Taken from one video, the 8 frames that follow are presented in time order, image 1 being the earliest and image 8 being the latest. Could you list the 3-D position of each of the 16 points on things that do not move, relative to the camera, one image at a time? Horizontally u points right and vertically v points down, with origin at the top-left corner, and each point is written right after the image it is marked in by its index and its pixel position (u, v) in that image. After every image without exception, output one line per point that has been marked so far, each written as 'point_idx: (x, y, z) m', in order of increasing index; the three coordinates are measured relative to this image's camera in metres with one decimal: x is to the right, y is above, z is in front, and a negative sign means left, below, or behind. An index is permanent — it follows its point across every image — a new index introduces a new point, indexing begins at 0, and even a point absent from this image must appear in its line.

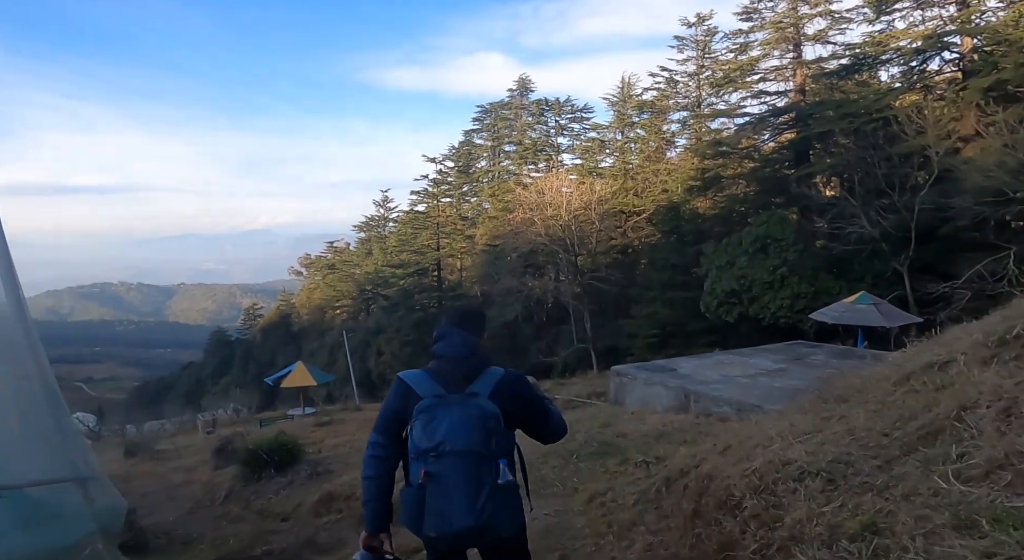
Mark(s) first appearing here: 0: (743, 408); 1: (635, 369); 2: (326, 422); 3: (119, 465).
0: (+1.8, -1.0, +5.7) m
1: (+1.4, -0.9, +7.8) m
2: (-3.7, -2.9, +14.8) m
3: (-5.9, -2.8, +11.2) m
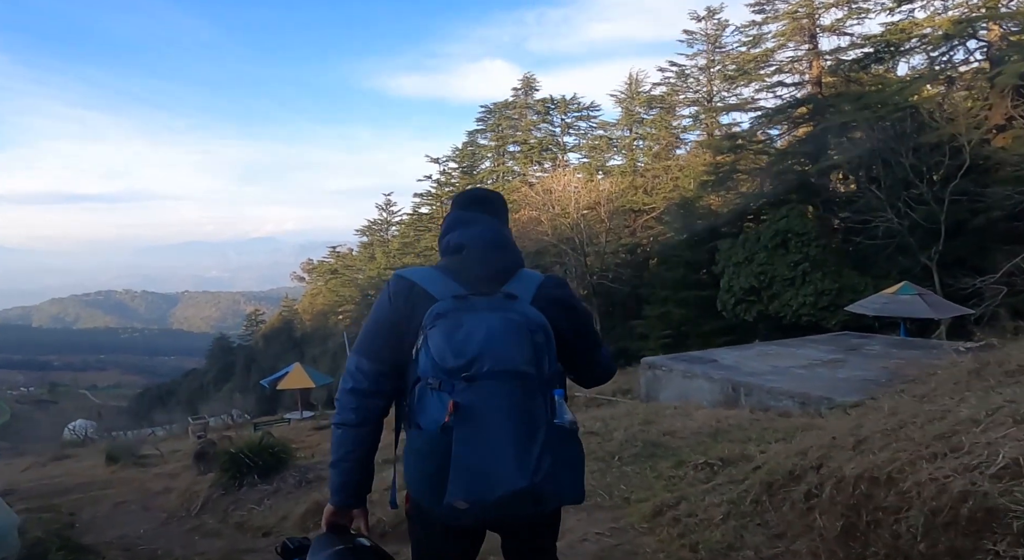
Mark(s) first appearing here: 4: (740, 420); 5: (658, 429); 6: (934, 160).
0: (+2.0, -0.8, +4.9) m
1: (+1.5, -0.8, +6.9) m
2: (-3.5, -2.8, +13.9) m
3: (-5.8, -2.7, +10.3) m
4: (+1.5, -0.9, +4.7) m
5: (+1.0, -1.0, +4.9) m
6: (+9.2, +2.6, +16.0) m
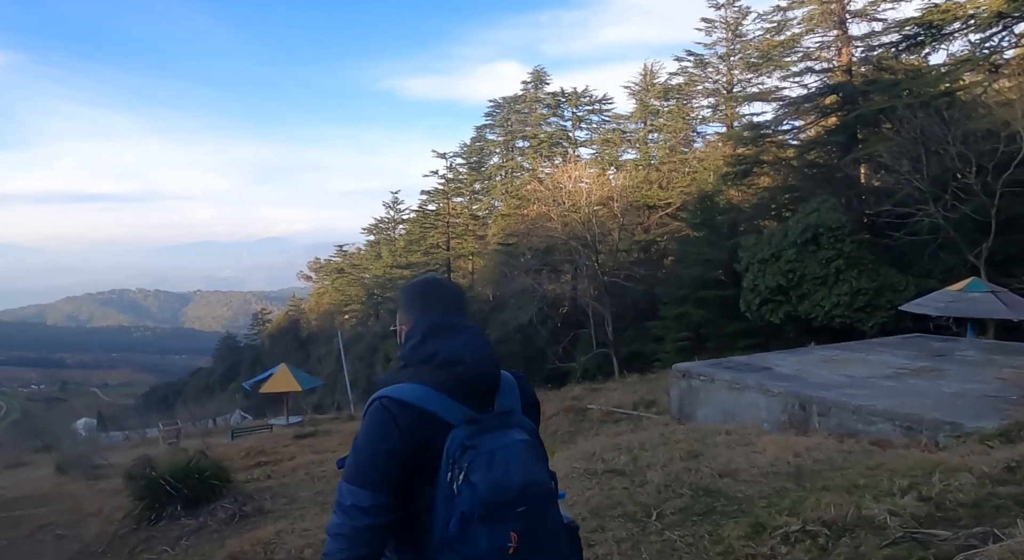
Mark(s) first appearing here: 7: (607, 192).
0: (+1.9, -0.7, +3.5) m
1: (+1.5, -0.6, +5.5) m
2: (-3.4, -2.7, +12.6) m
3: (-5.7, -2.5, +9.1) m
4: (+1.4, -0.8, +3.3) m
5: (+1.0, -0.9, +3.5) m
6: (+9.3, +2.6, +14.6) m
7: (+2.6, +2.3, +19.7) m
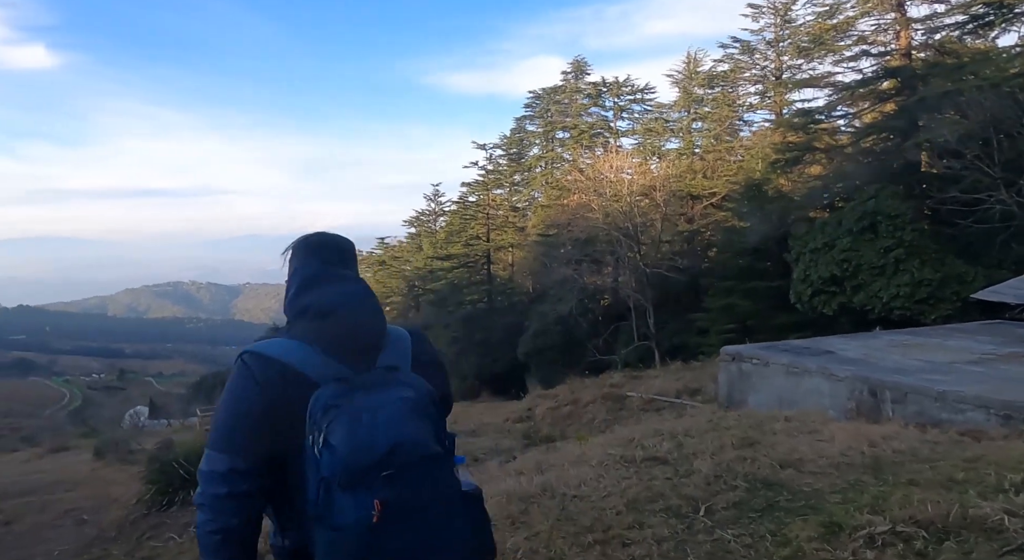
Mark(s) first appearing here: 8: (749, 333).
0: (+2.0, -0.6, +3.0) m
1: (+1.7, -0.5, +5.1) m
2: (-2.8, -2.4, +12.4) m
3: (-5.3, -2.3, +9.0) m
4: (+1.5, -0.6, +2.9) m
5: (+1.1, -0.7, +3.1) m
6: (+10.0, +2.8, +13.6) m
7: (+3.6, +2.6, +19.1) m
8: (+5.9, -1.3, +18.2) m
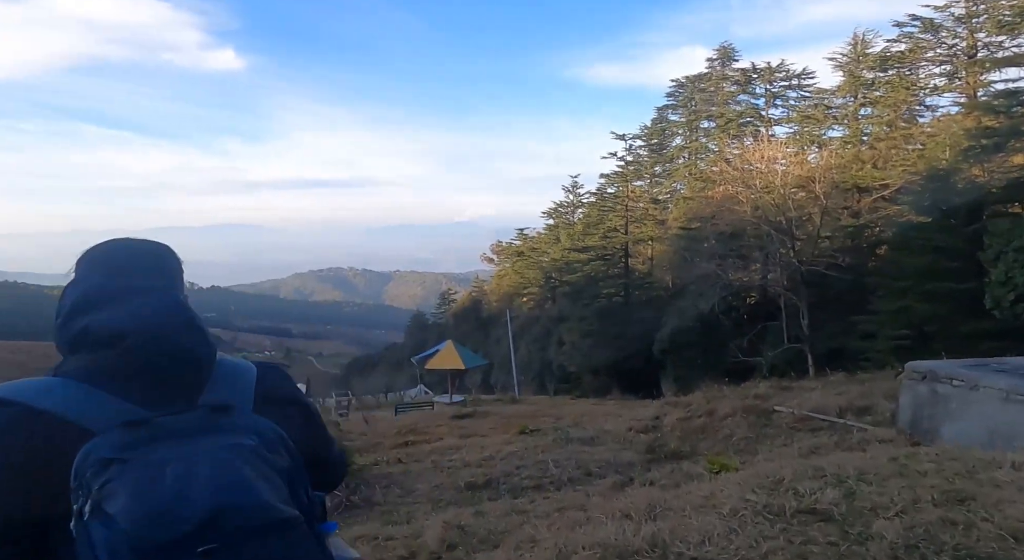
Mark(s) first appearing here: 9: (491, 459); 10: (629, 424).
0: (+2.3, -0.6, +1.9) m
1: (+2.4, -0.5, +4.0) m
2: (-0.7, -2.2, +12.1) m
3: (-3.8, -2.1, +9.2) m
4: (+1.8, -0.6, +1.9) m
5: (+1.4, -0.7, +2.2) m
6: (+12.3, +2.6, +10.8) m
7: (+7.0, +2.6, +17.4) m
8: (+8.9, -1.3, +16.2) m
9: (-0.2, -1.4, +5.9) m
10: (+1.2, -1.4, +7.1) m
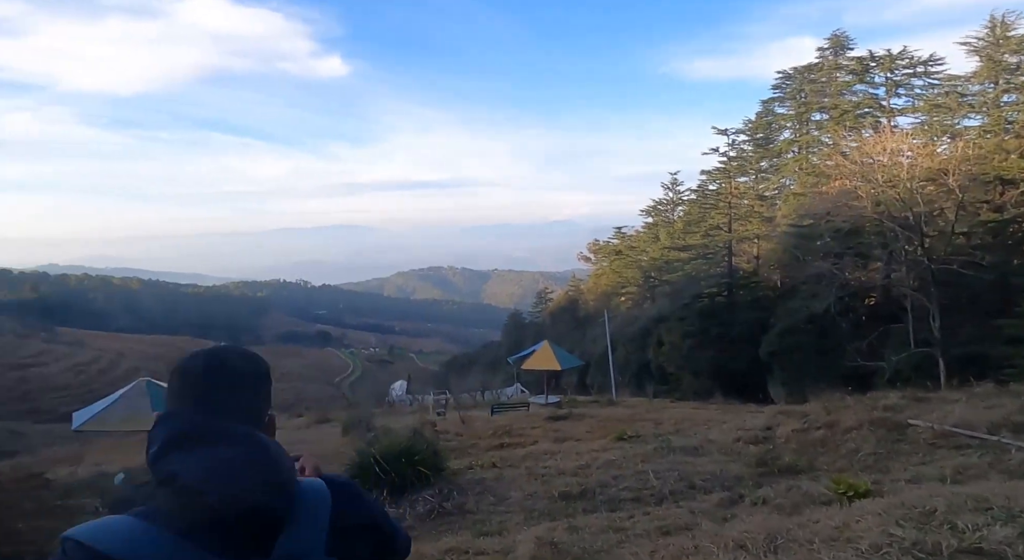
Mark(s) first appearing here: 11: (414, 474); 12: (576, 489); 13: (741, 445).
0: (+2.5, -0.6, +1.4) m
1: (+2.9, -0.5, +3.4) m
2: (+0.8, -2.2, +11.9) m
3: (-2.6, -2.0, +9.4) m
4: (+2.0, -0.6, +1.4) m
5: (+1.6, -0.7, +1.8) m
6: (+13.5, +2.6, +8.9) m
7: (+9.1, +2.6, +16.1) m
8: (+10.9, -1.3, +14.6) m
9: (+0.6, -1.4, +5.6) m
10: (+2.0, -1.4, +6.7) m
11: (-0.8, -1.5, +5.8) m
12: (+0.4, -1.4, +5.0) m
13: (+1.9, -1.3, +6.0) m
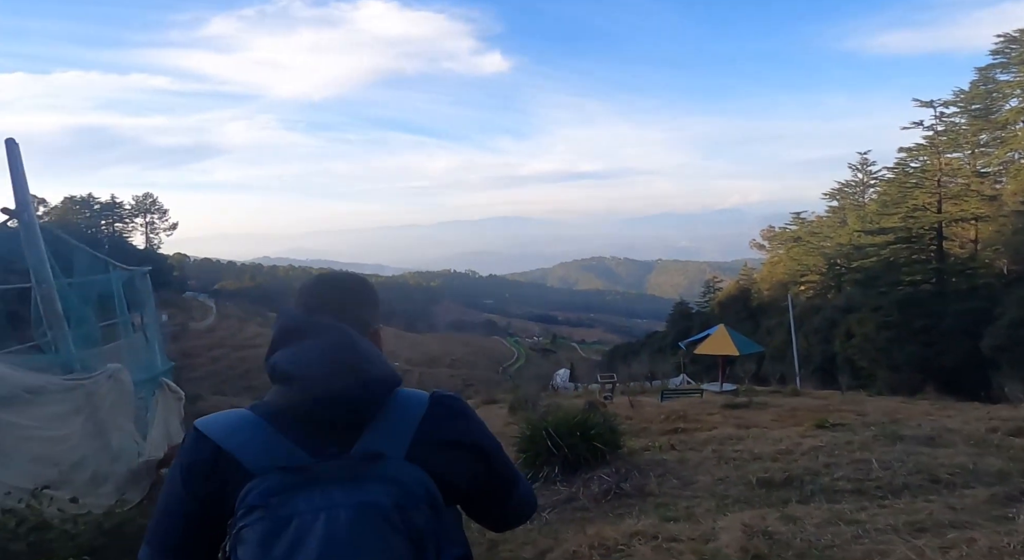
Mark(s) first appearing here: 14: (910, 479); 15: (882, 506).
0: (+2.8, -0.3, +0.3) m
1: (+3.6, -0.2, +2.2) m
2: (+3.4, -1.8, +10.9) m
3: (-0.5, -1.7, +9.2) m
4: (+2.3, -0.4, +0.4) m
5: (+2.0, -0.5, +0.8) m
6: (+15.2, +2.8, +5.2) m
7: (+12.5, +3.0, +13.2) m
8: (+13.8, -1.0, +11.4) m
9: (+1.8, -1.1, +4.8) m
10: (+3.5, -1.1, +5.6) m
11: (+0.5, -1.2, +5.3) m
12: (+1.5, -1.1, +4.3) m
13: (+3.2, -1.0, +4.9) m
14: (+2.1, -1.0, +3.9) m
15: (+1.7, -1.0, +3.4) m
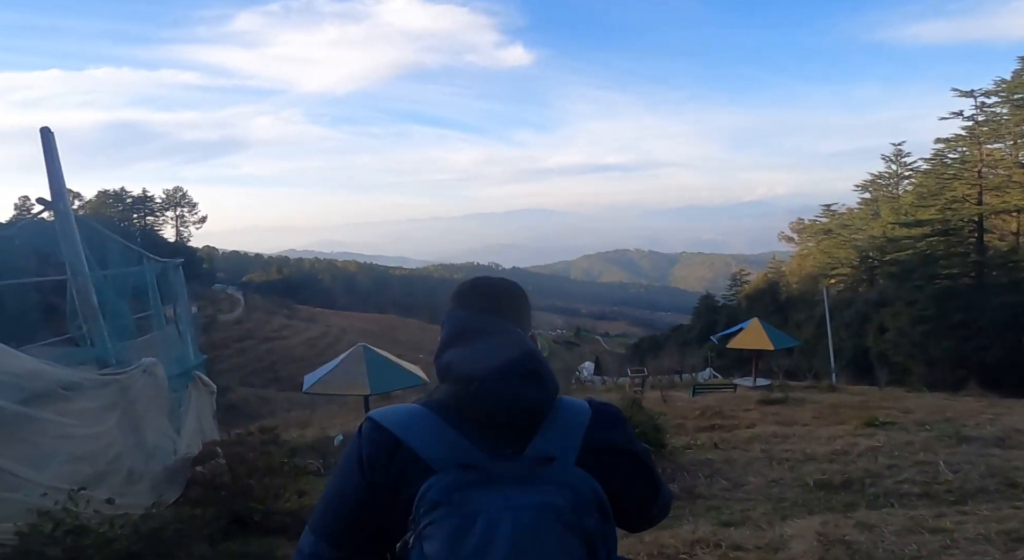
0: (+2.9, -0.3, 0.0) m
1: (+3.8, -0.2, +1.9) m
2: (+3.9, -1.7, +10.7) m
3: (-0.1, -1.6, +9.1) m
4: (+2.4, -0.4, +0.2) m
5: (+2.2, -0.5, +0.6) m
6: (+15.5, +2.8, +4.5) m
7: (+13.0, +3.1, +12.6) m
8: (+14.3, -0.9, +10.8) m
9: (+2.1, -1.1, +4.6) m
10: (+3.8, -1.0, +5.3) m
11: (+0.8, -1.2, +5.2) m
12: (+1.8, -1.1, +4.1) m
13: (+3.4, -1.0, +4.7) m
14: (+2.3, -1.0, +3.7) m
15: (+1.9, -1.0, +3.2) m
